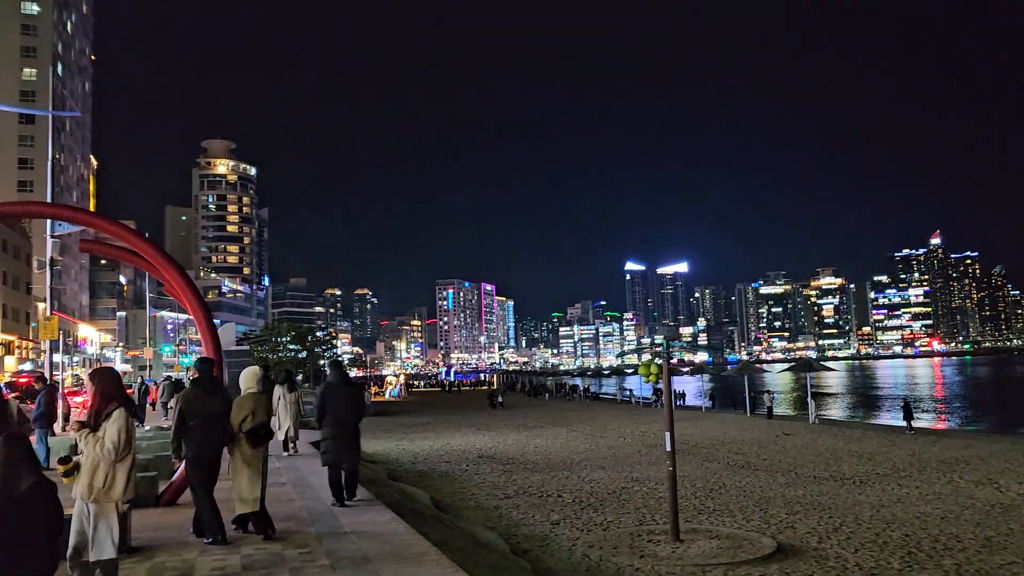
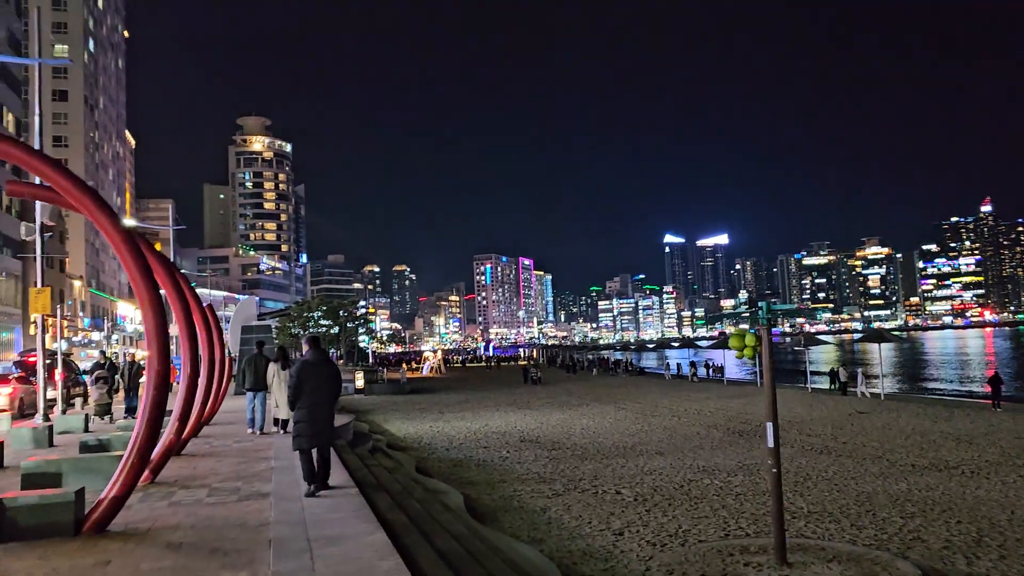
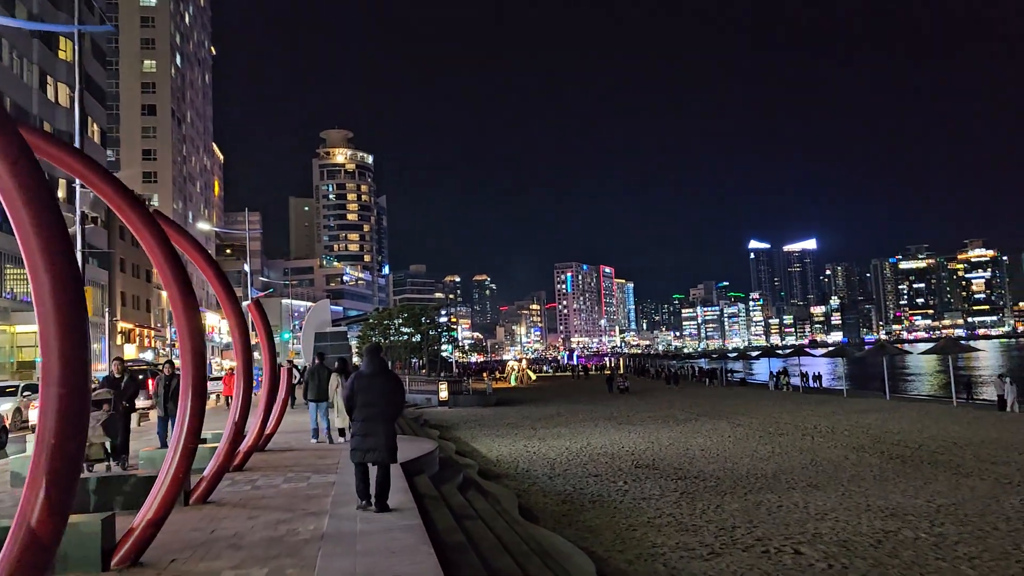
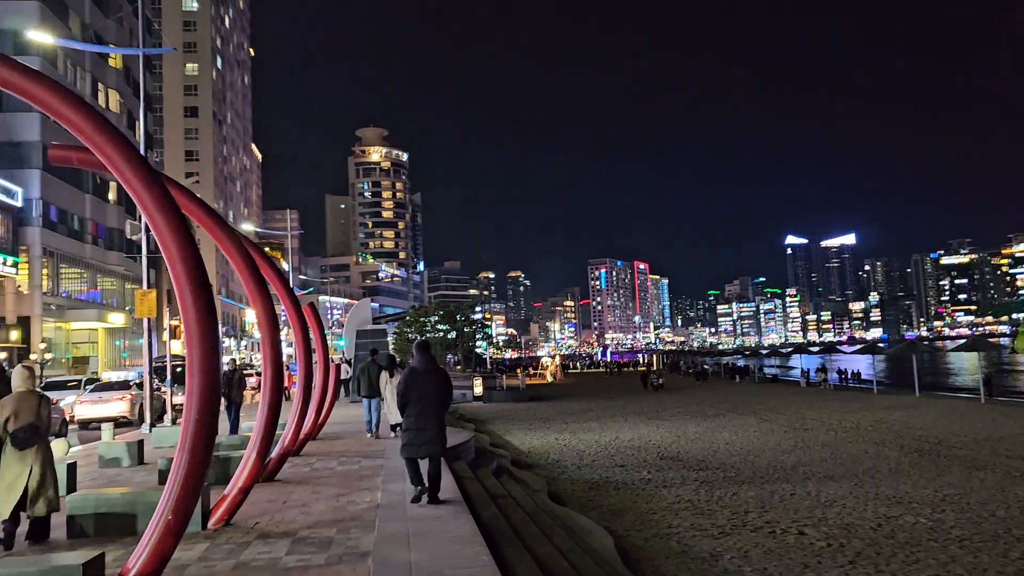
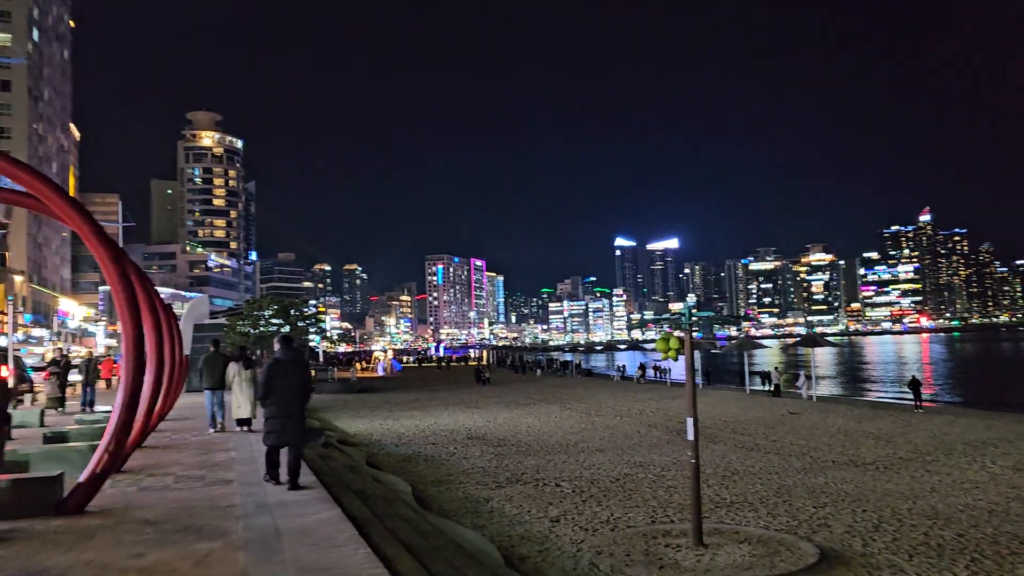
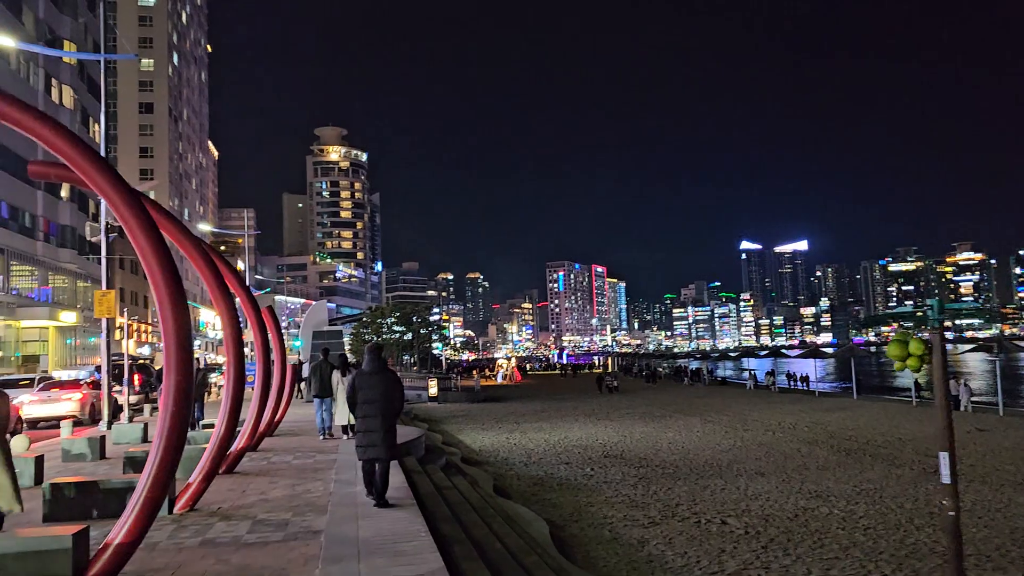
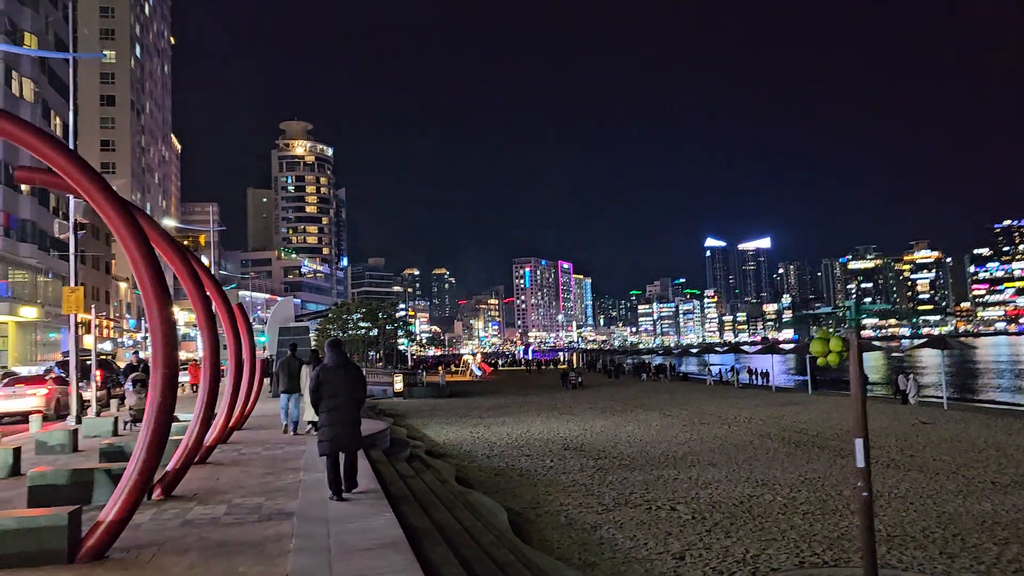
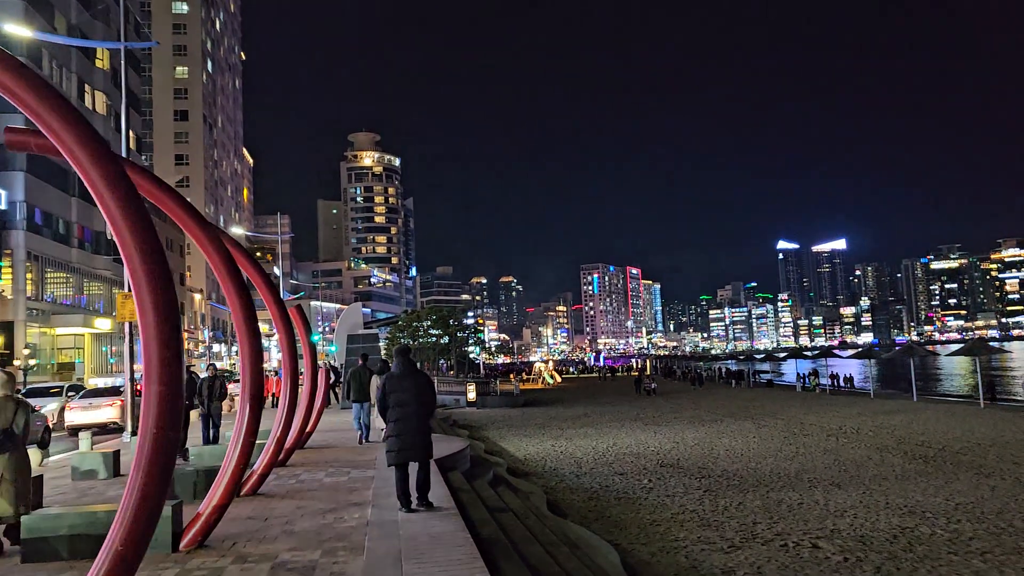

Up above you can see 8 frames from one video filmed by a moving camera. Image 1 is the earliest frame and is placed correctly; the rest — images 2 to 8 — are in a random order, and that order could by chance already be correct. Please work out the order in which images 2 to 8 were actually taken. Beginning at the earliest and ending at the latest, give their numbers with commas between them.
5, 2, 7, 6, 4, 8, 3
